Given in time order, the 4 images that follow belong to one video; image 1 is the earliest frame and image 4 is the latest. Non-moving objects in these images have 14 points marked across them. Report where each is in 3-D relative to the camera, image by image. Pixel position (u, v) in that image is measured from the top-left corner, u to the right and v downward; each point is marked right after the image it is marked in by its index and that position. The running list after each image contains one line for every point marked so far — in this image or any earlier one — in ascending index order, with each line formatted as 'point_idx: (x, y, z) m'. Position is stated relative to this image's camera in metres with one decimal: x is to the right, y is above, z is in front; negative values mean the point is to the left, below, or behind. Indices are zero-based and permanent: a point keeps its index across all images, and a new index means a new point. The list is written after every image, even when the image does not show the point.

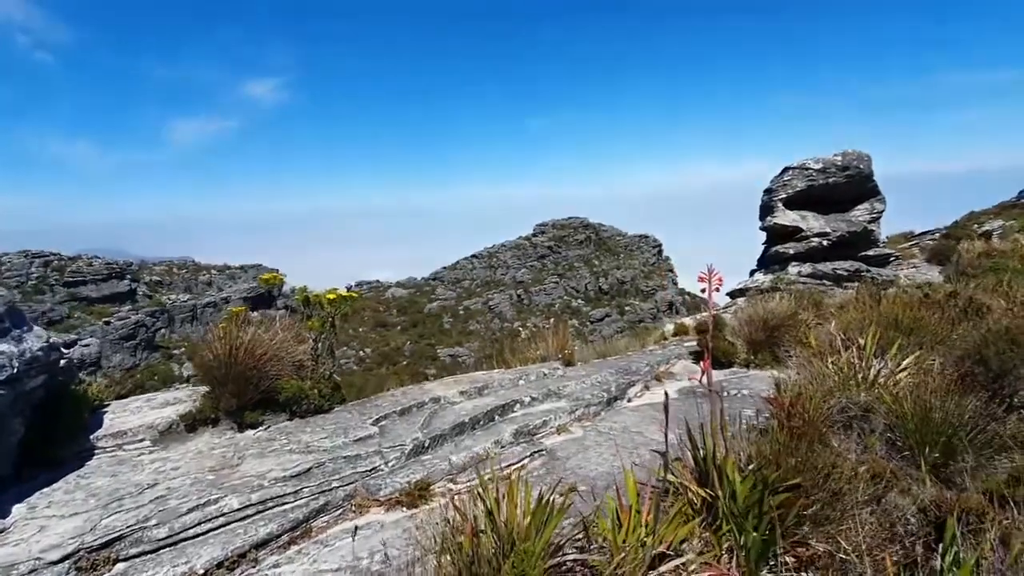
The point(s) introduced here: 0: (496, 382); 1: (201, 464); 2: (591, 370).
0: (-0.2, -1.2, +6.7) m
1: (-2.6, -1.5, +4.3) m
2: (+1.2, -1.2, +7.6) m
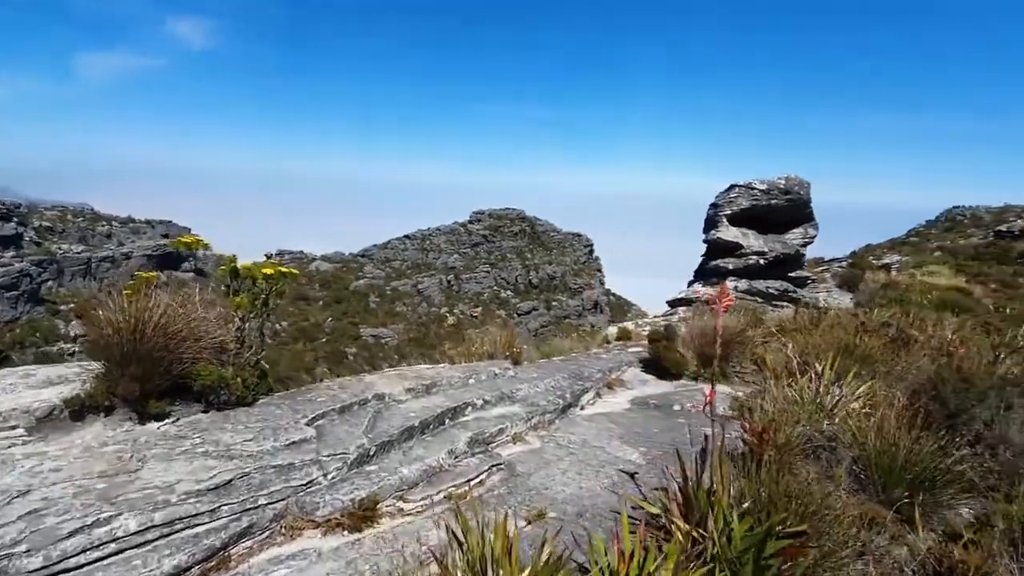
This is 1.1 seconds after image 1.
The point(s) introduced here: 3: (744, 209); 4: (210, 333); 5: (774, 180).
0: (-0.8, -1.1, +6.2) m
1: (-2.8, -1.2, +3.4) m
2: (+0.4, -1.2, +7.3) m
3: (+6.9, +2.4, +15.2) m
4: (-2.8, -0.4, +4.8) m
5: (+7.9, +3.2, +15.3) m
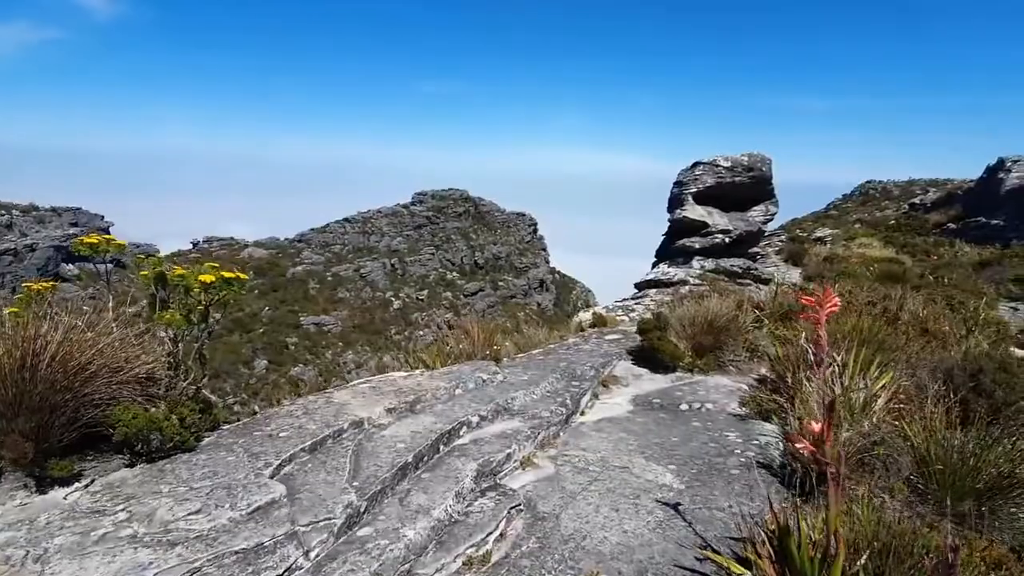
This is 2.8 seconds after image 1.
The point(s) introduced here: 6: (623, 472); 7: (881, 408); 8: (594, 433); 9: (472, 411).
0: (-0.9, -1.1, +5.3) m
1: (-2.6, -1.3, +2.3) m
2: (+0.3, -1.1, +6.5) m
3: (+5.8, +3.0, +15.0) m
4: (-2.7, -0.5, +3.7) m
5: (+6.6, +3.9, +15.1) m
6: (+0.9, -1.5, +4.2) m
7: (+3.4, -1.1, +4.7) m
8: (+0.8, -1.5, +5.3) m
9: (-0.4, -1.2, +5.0) m
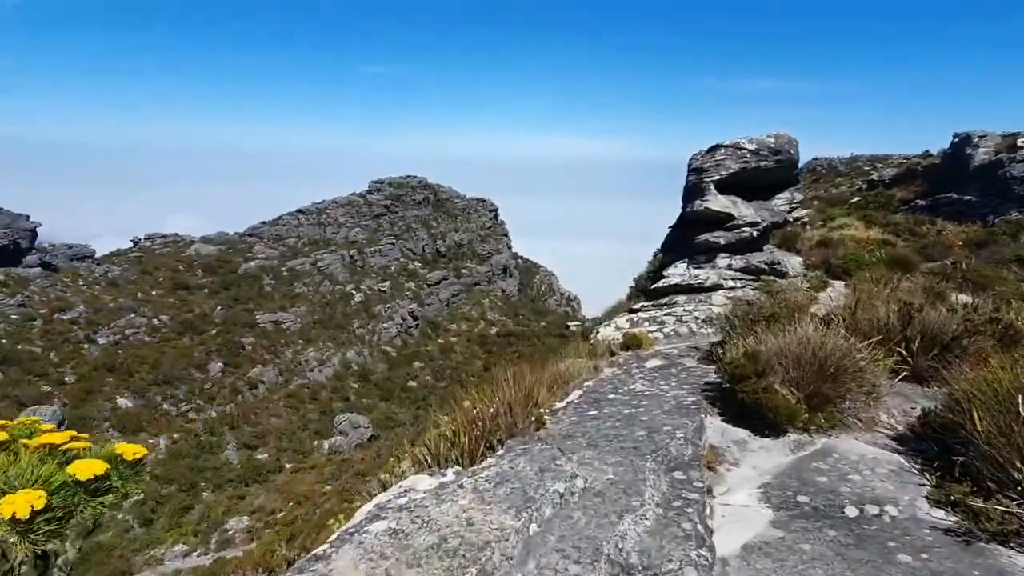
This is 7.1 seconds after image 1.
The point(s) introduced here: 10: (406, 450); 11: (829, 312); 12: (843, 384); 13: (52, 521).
0: (-0.1, -1.6, +3.2) m
1: (-1.6, -2.0, +0.1) m
2: (+0.9, -1.5, +4.5) m
3: (+5.6, +3.0, +13.2) m
4: (-1.8, -1.2, +1.4) m
5: (+6.4, +3.9, +13.3) m
6: (+1.7, -2.0, +2.3) m
7: (+4.1, -1.5, +2.9) m
8: (+1.6, -1.9, +3.3) m
9: (+0.4, -1.7, +3.0) m
10: (-1.2, -1.8, +5.7) m
11: (+4.9, -0.4, +8.0) m
12: (+3.7, -1.1, +5.8) m
13: (-1.5, -0.7, +1.8) m
